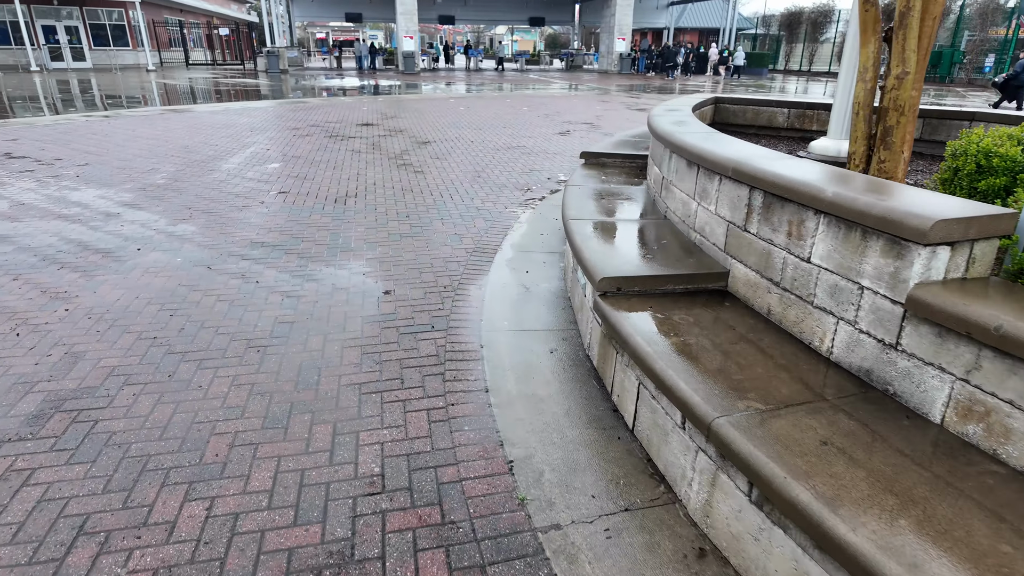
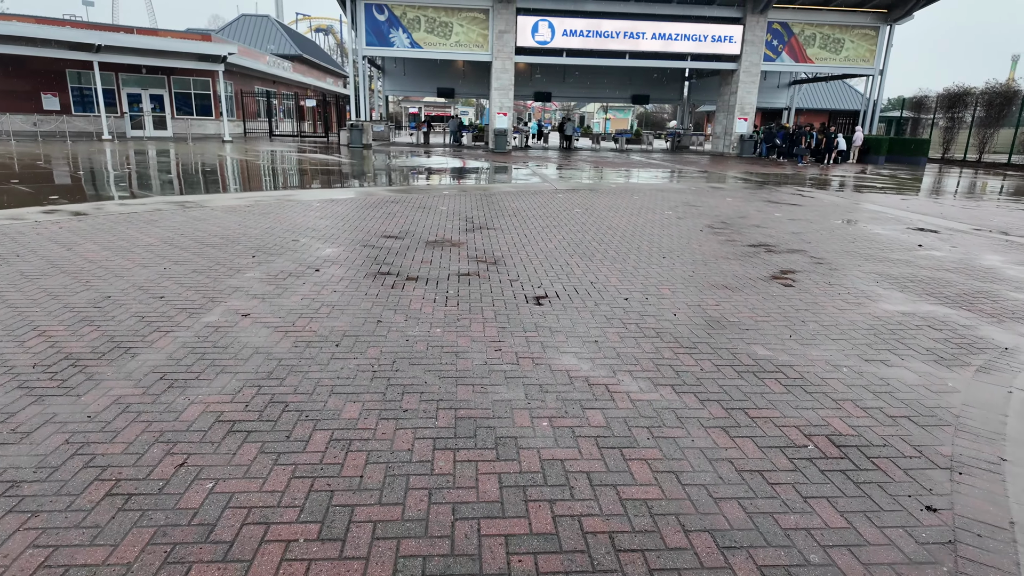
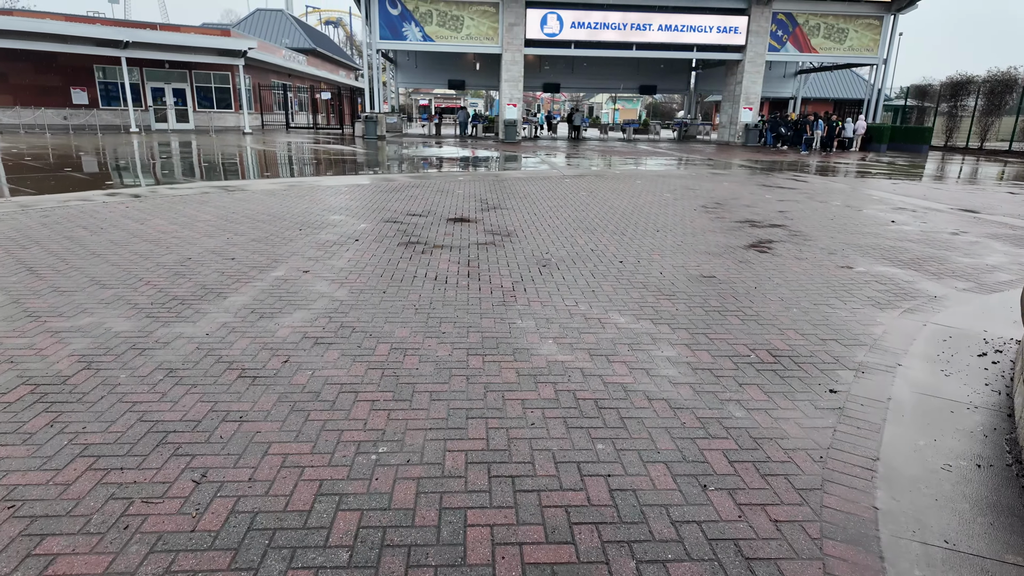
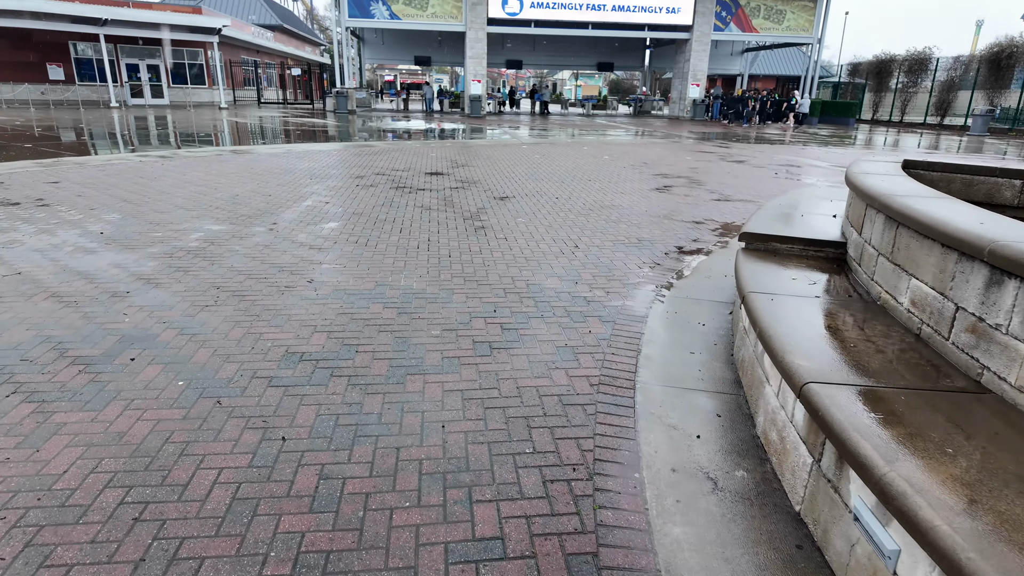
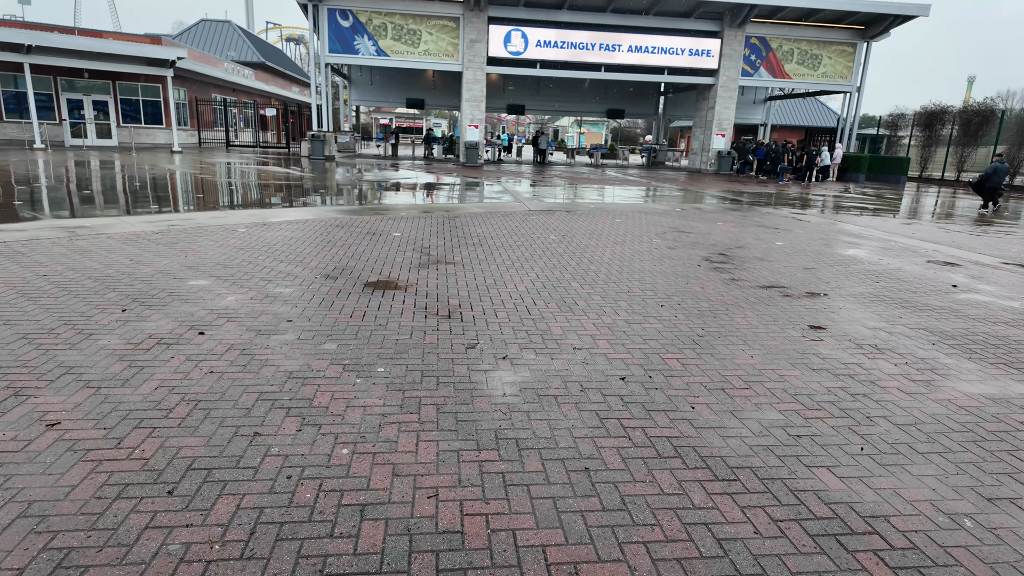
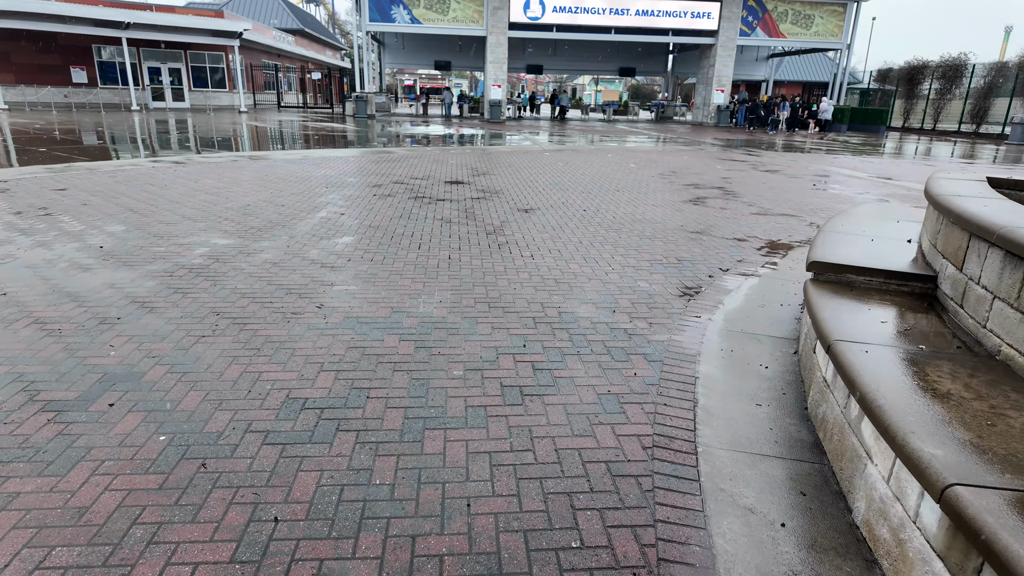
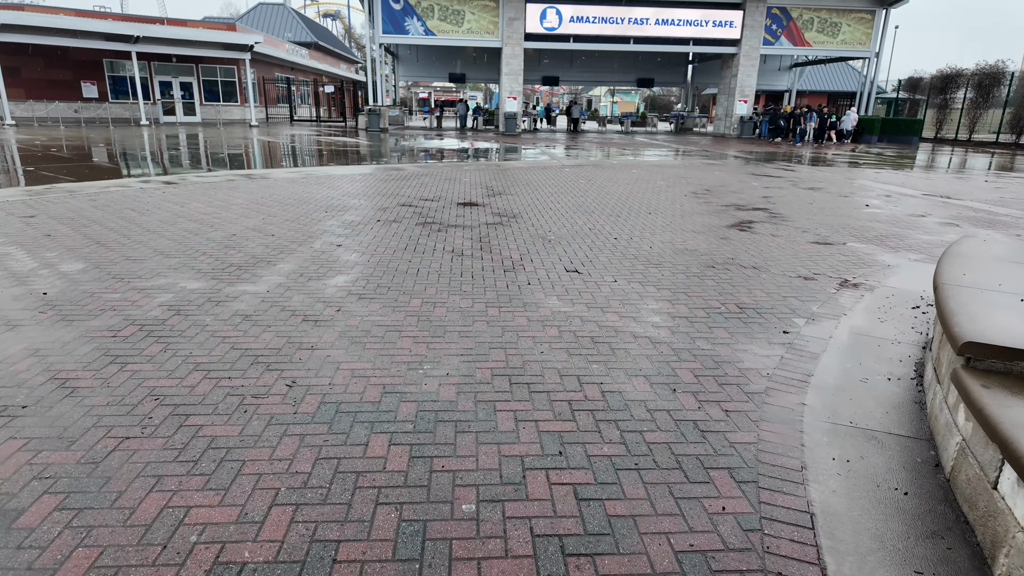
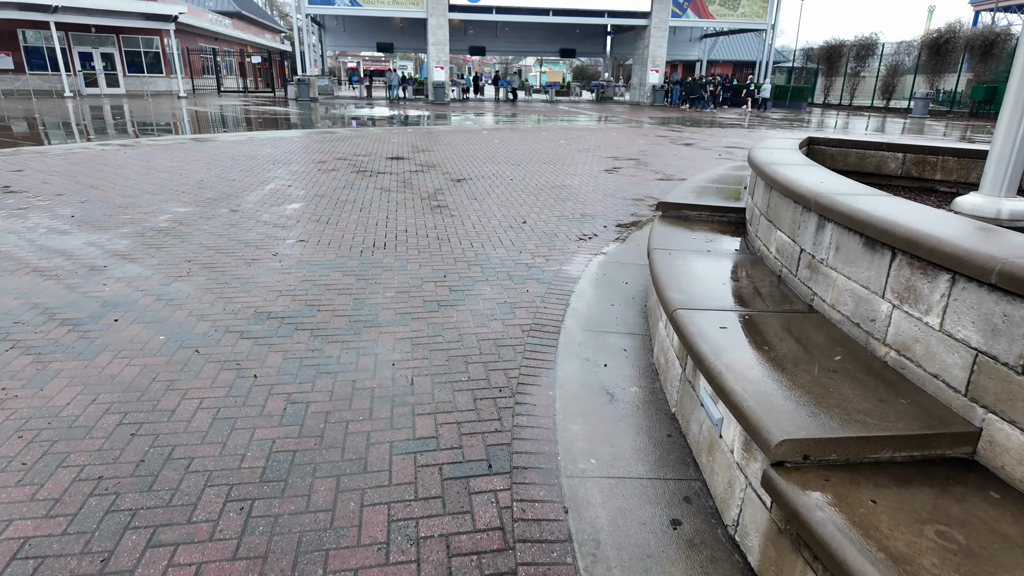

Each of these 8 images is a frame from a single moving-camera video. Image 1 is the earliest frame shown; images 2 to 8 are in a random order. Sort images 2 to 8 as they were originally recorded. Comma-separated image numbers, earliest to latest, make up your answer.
8, 4, 6, 7, 3, 2, 5
